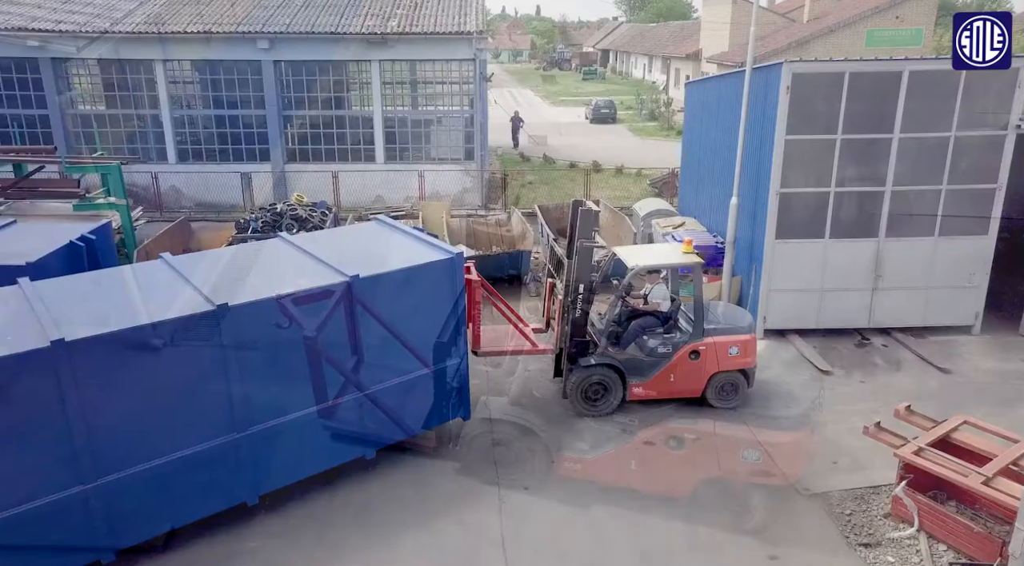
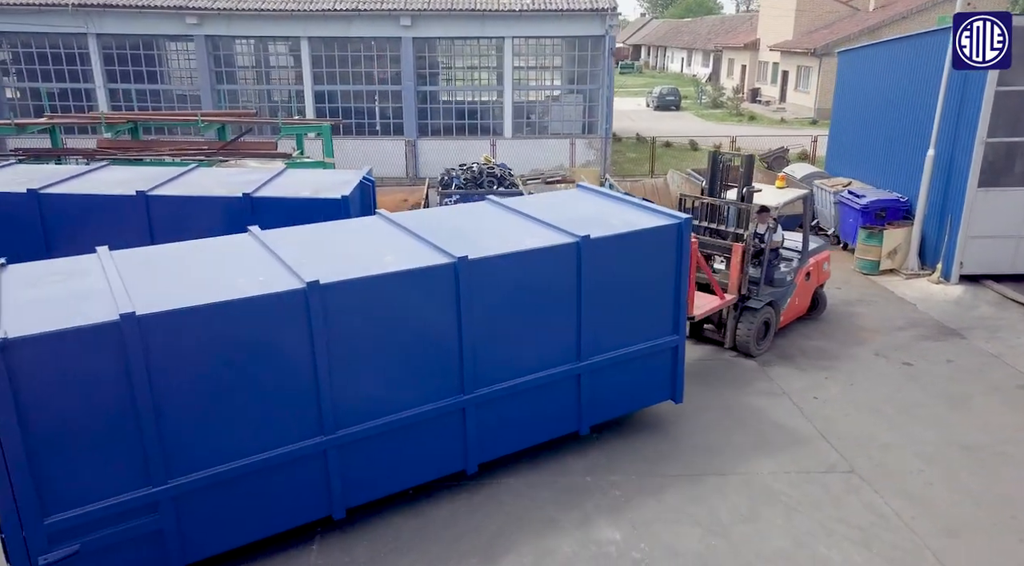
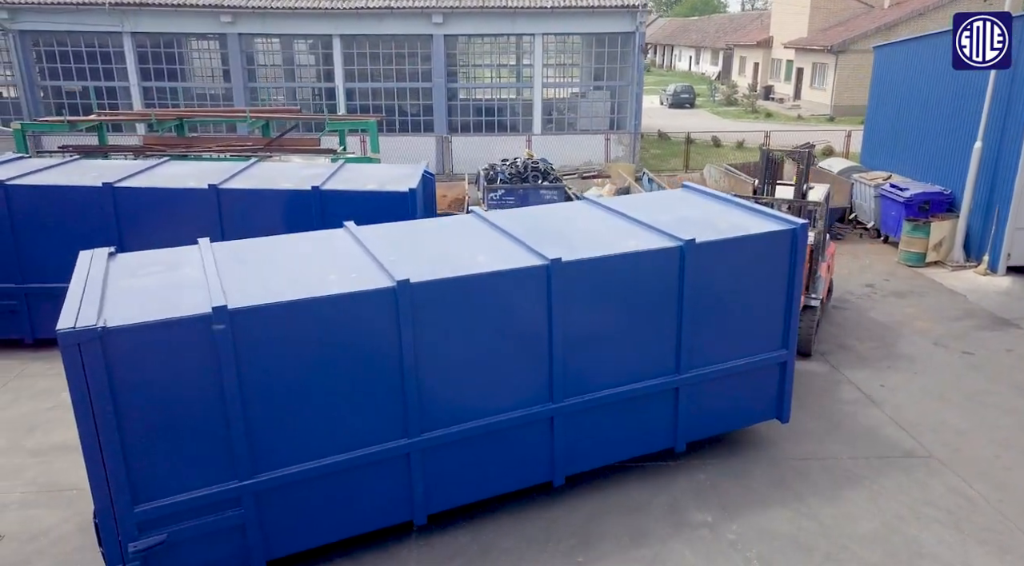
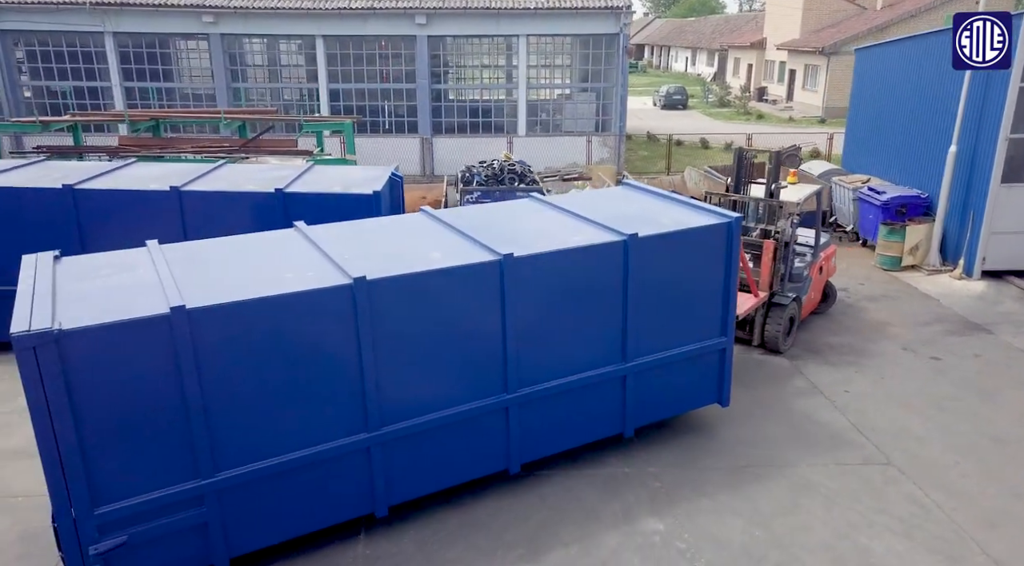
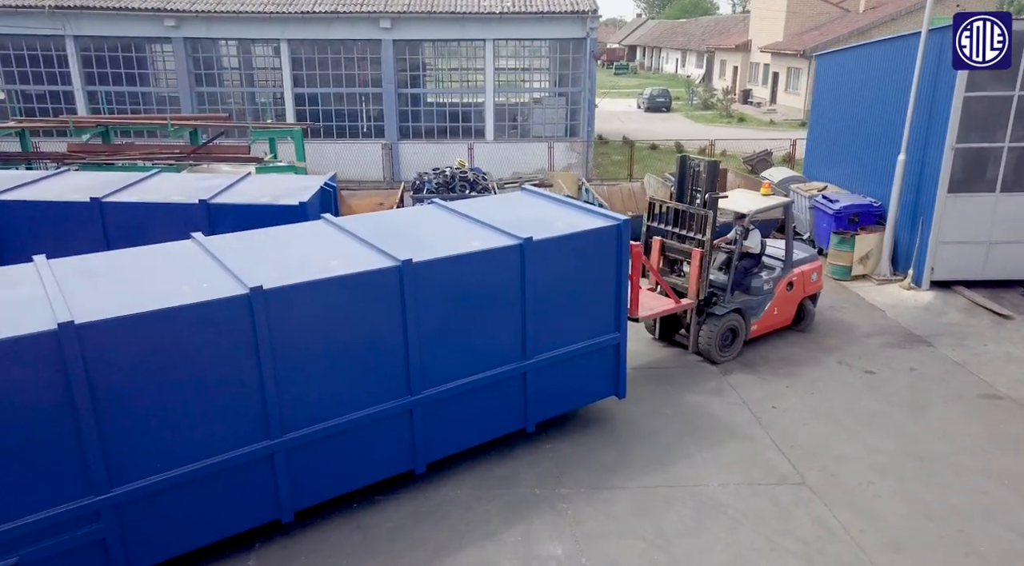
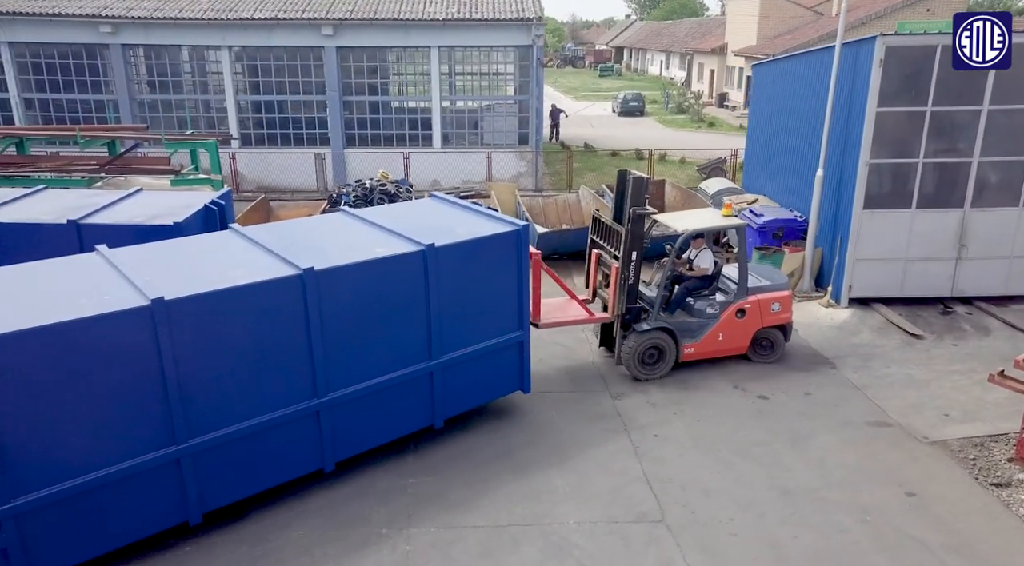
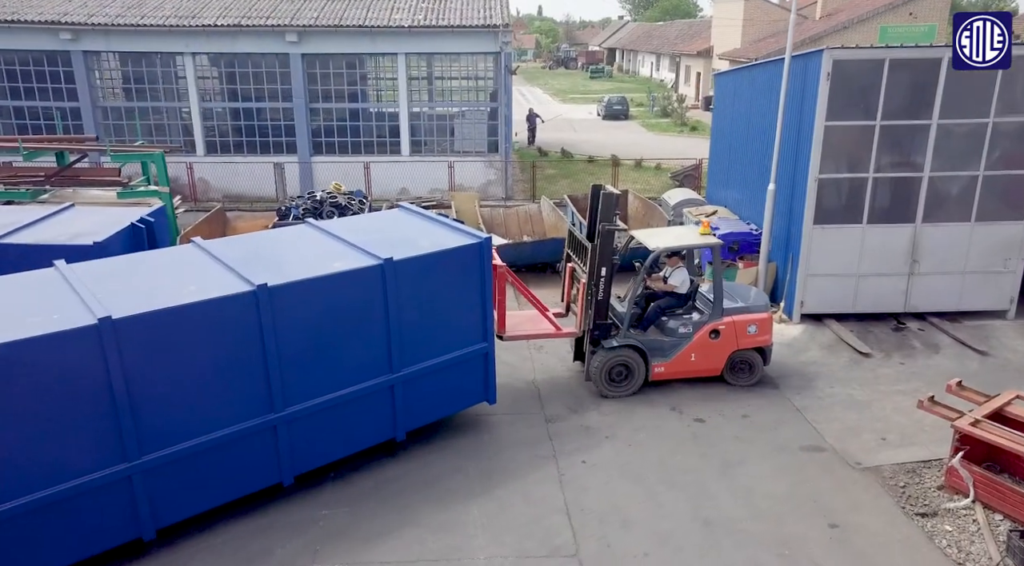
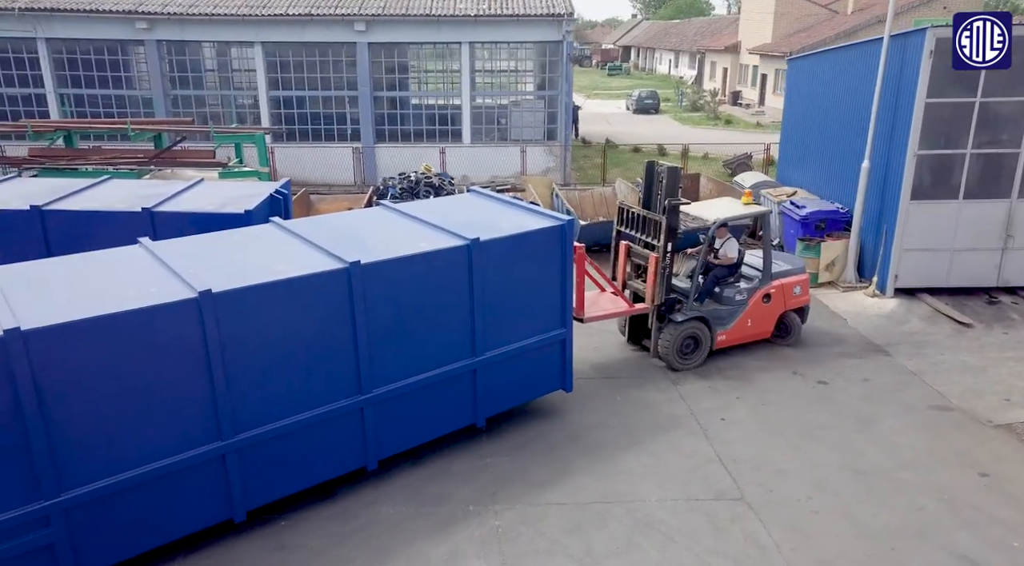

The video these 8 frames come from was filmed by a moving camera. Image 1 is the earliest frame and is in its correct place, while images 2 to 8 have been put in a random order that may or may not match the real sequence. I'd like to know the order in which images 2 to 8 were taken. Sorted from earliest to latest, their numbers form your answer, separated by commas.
7, 6, 8, 5, 2, 4, 3
